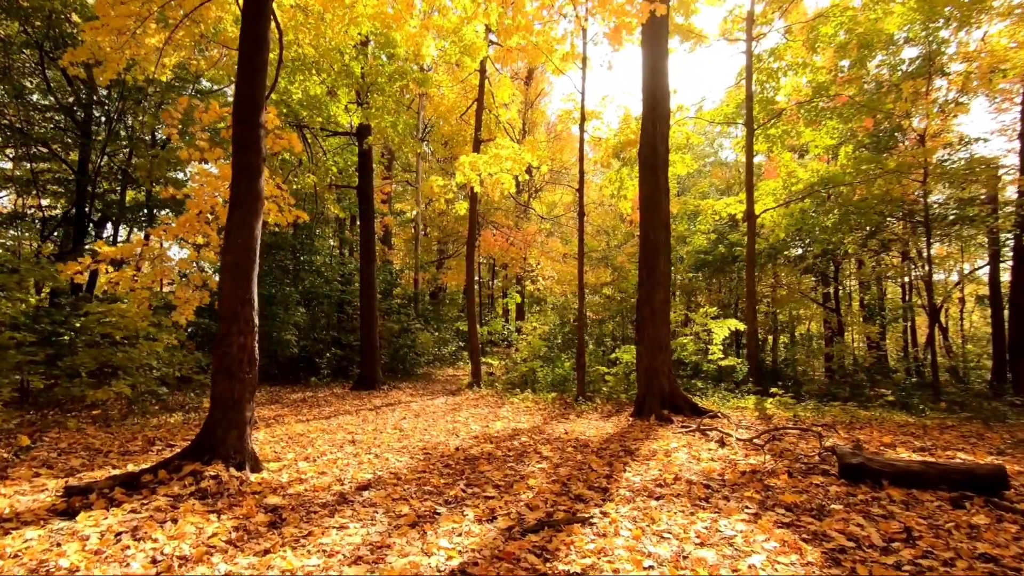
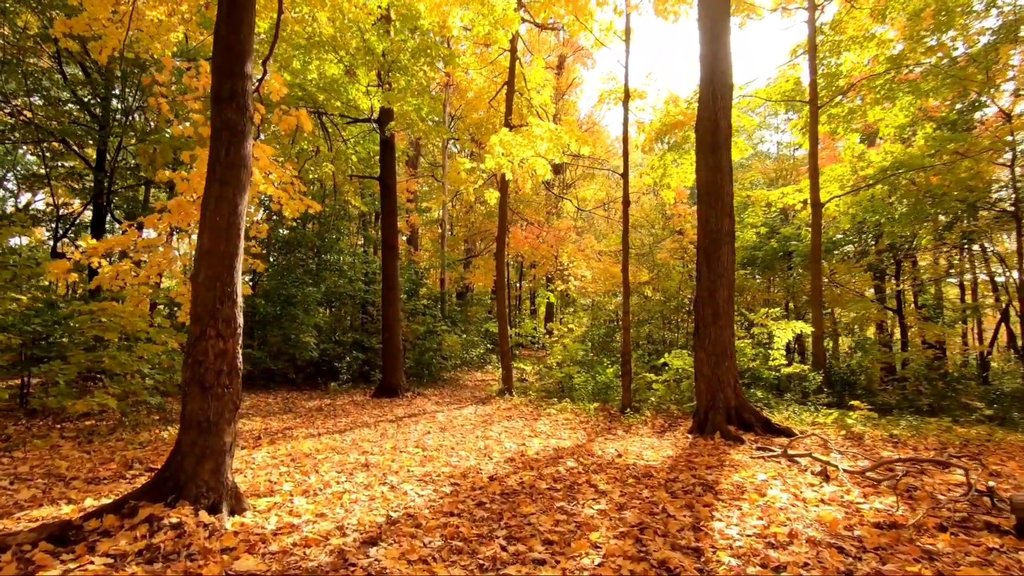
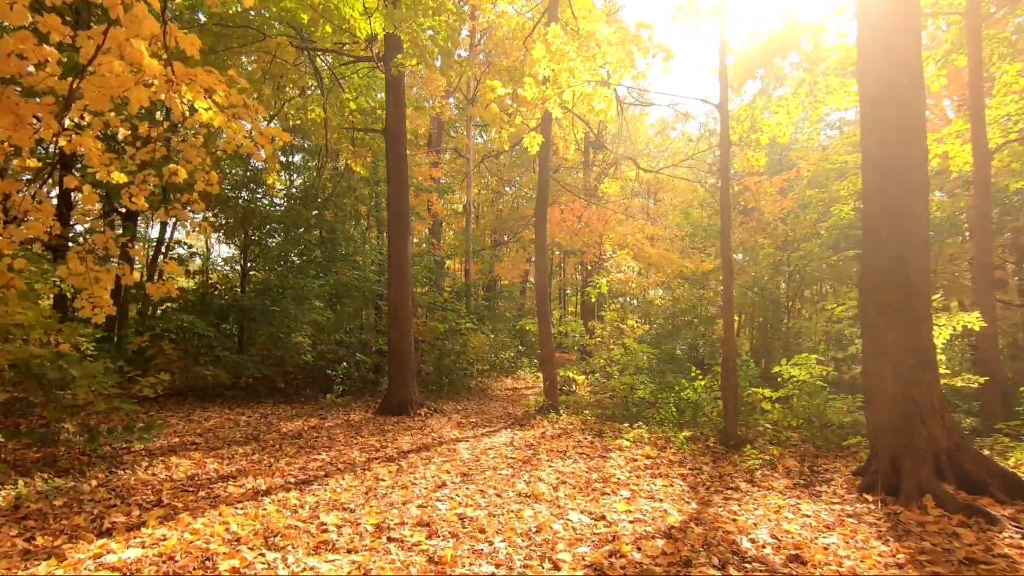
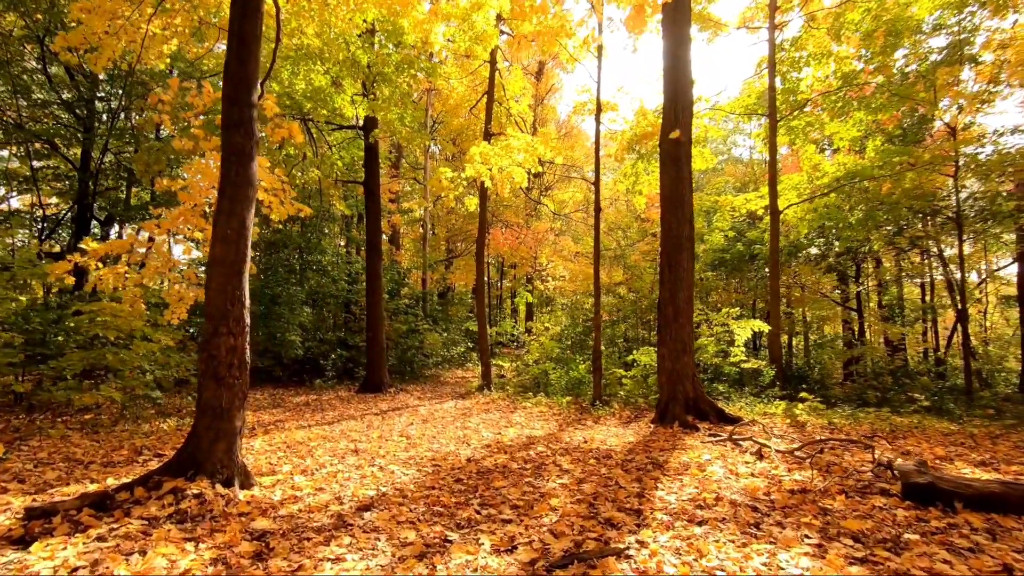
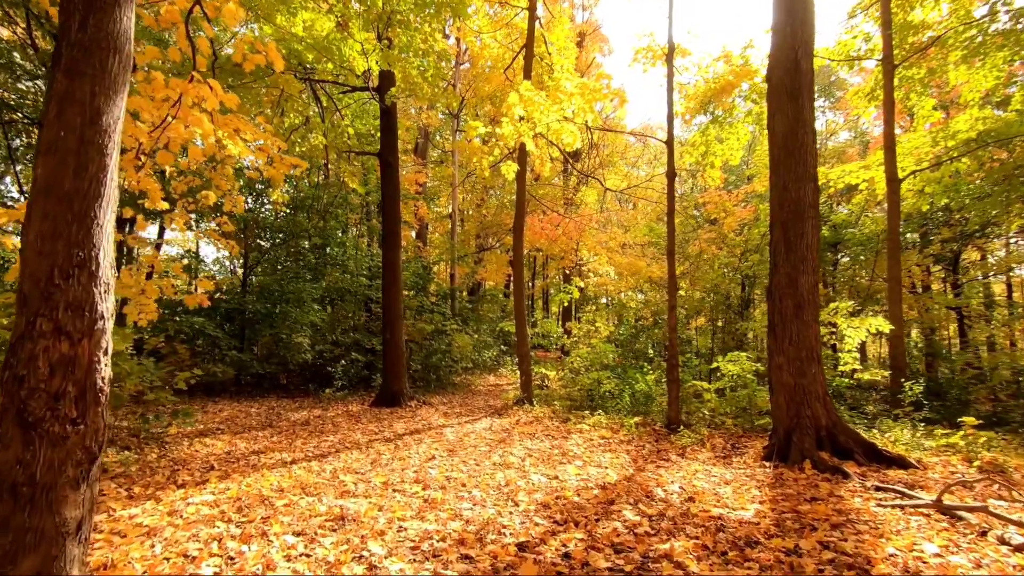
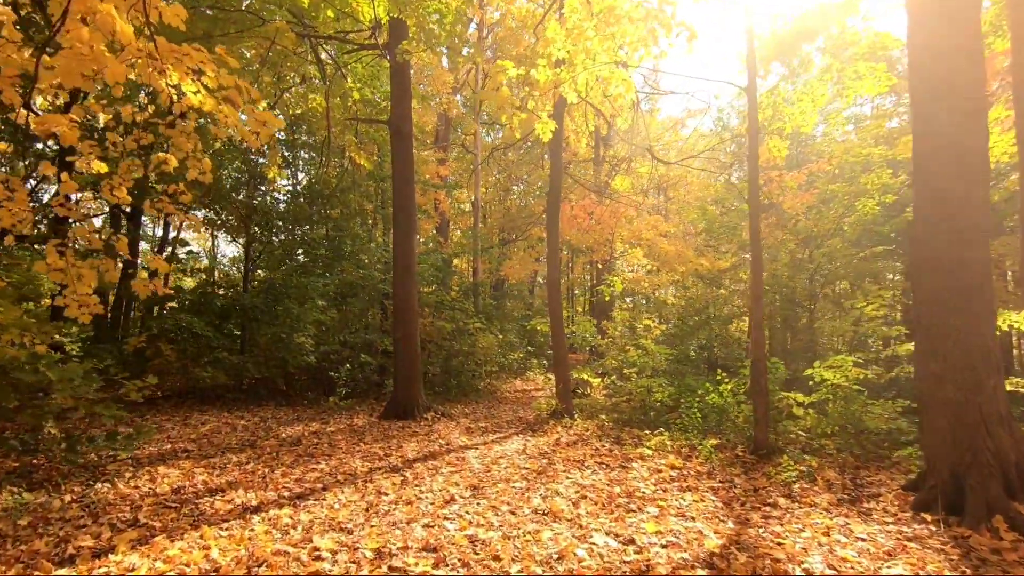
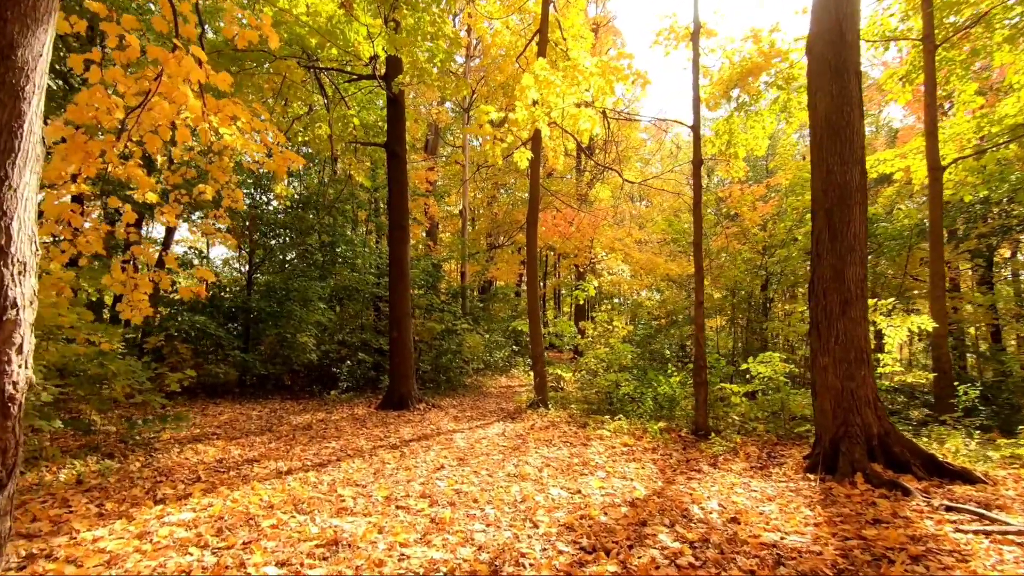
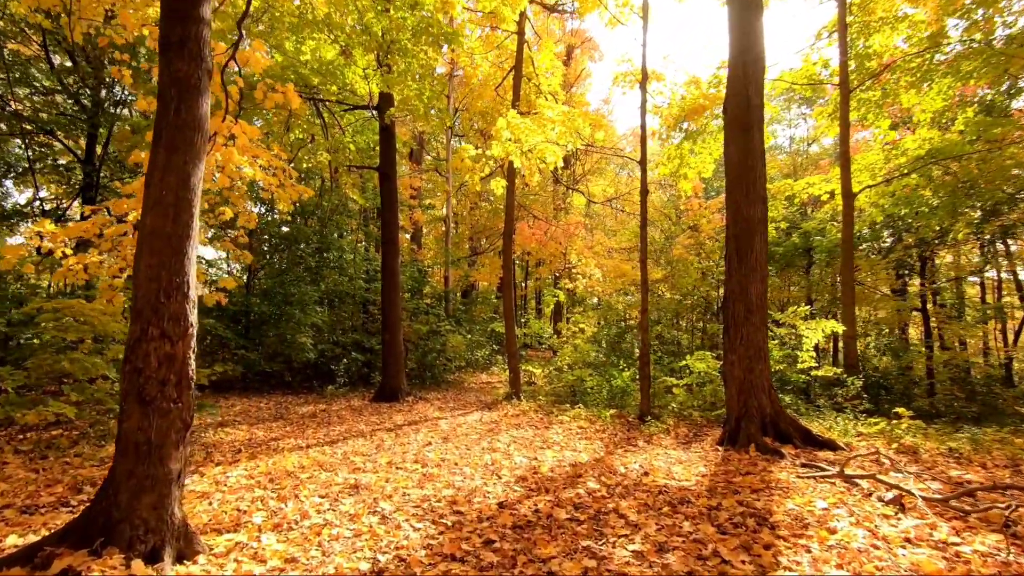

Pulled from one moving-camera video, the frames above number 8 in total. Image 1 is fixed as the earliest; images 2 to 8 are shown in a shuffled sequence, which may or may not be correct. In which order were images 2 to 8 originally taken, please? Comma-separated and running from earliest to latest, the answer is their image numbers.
4, 2, 8, 5, 7, 3, 6
